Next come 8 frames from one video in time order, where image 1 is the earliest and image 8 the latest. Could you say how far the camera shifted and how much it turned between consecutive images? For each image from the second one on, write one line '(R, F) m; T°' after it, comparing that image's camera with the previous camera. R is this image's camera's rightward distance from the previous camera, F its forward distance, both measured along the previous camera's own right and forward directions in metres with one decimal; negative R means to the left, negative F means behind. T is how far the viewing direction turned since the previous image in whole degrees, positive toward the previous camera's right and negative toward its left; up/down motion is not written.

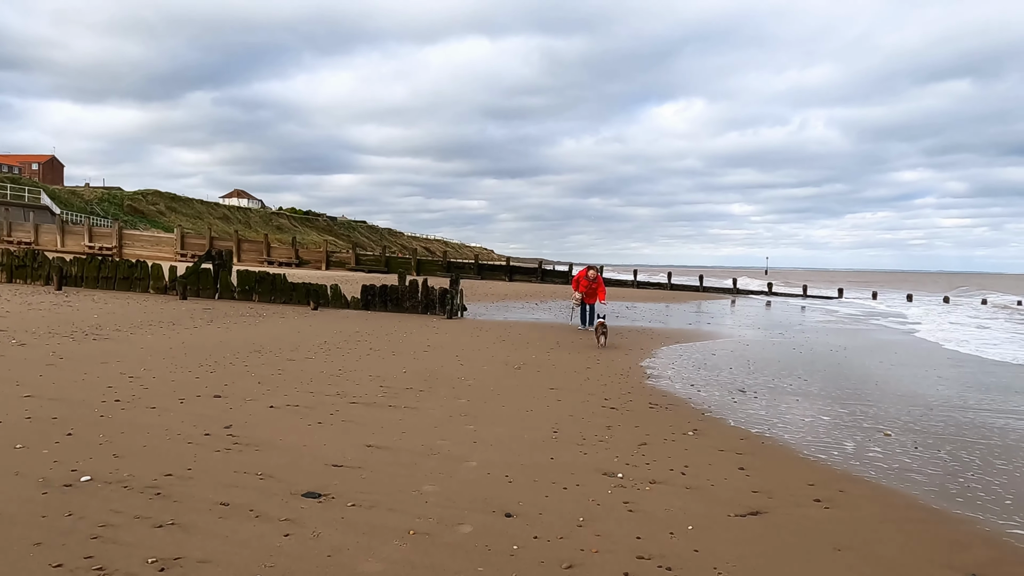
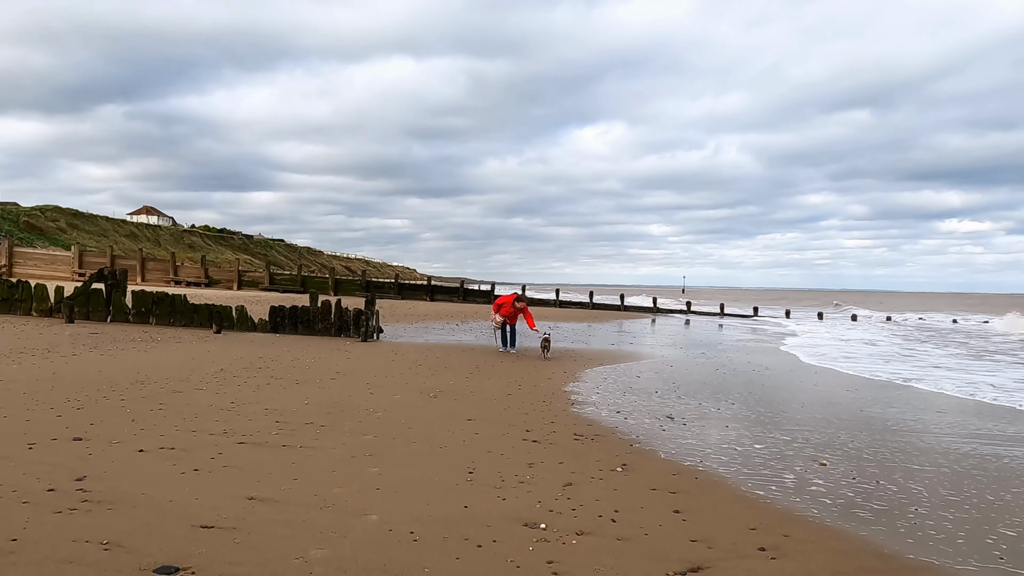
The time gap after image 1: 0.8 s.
(+0.1, +0.7) m; +6°
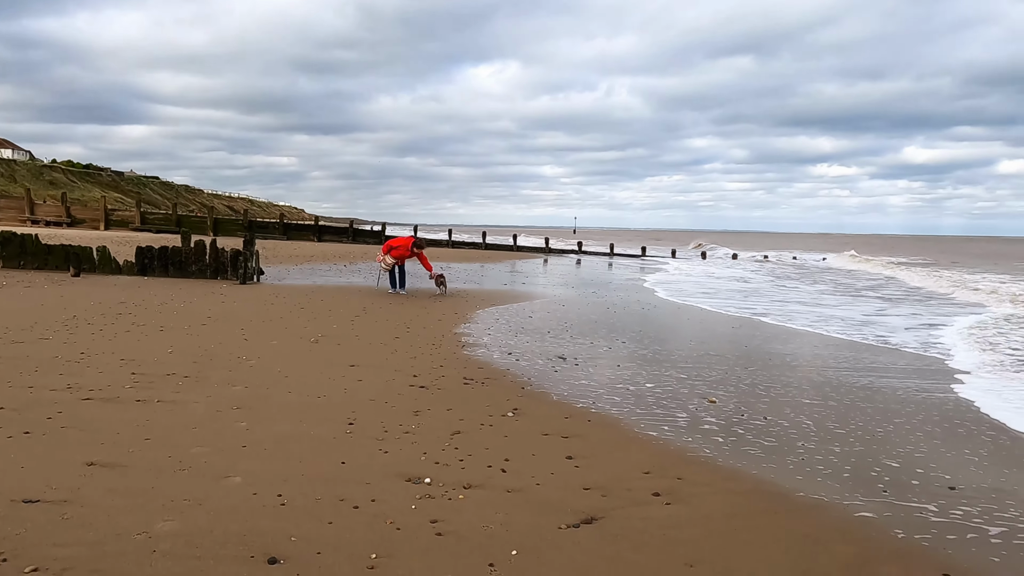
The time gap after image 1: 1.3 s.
(+0.1, +0.5) m; +8°
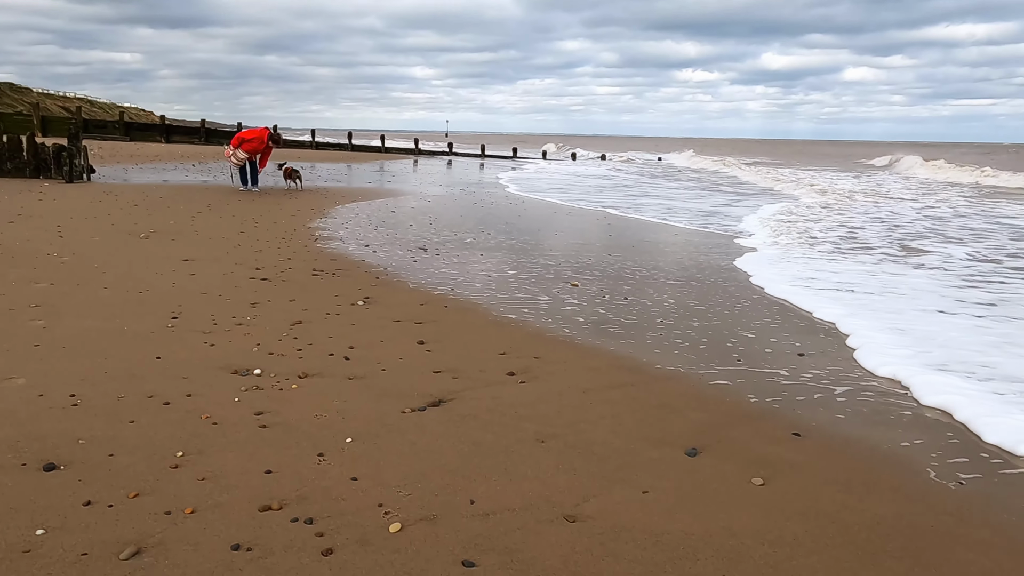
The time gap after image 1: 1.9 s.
(+0.2, +0.4) m; +9°
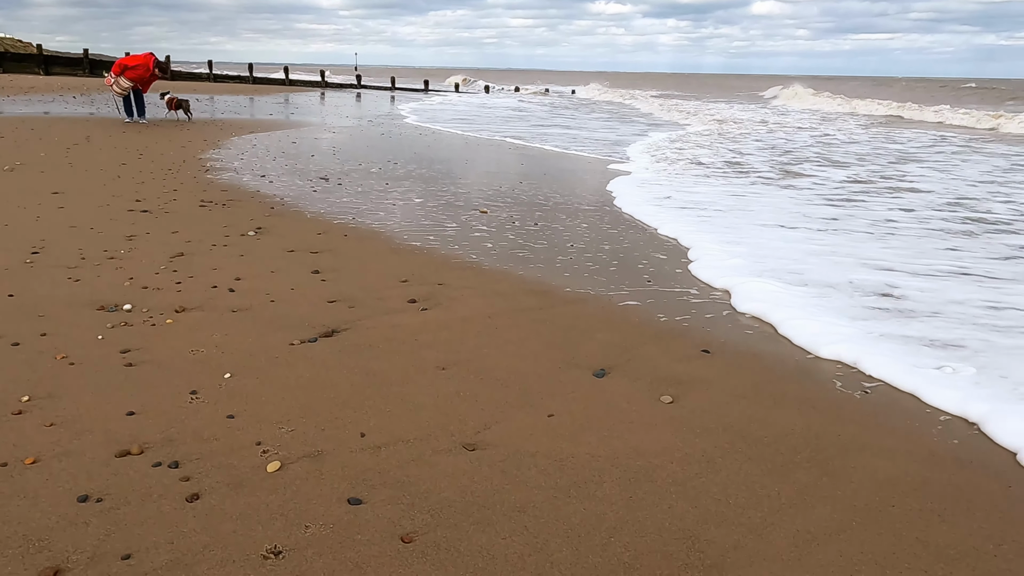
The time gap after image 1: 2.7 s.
(+0.1, +0.2) m; +6°
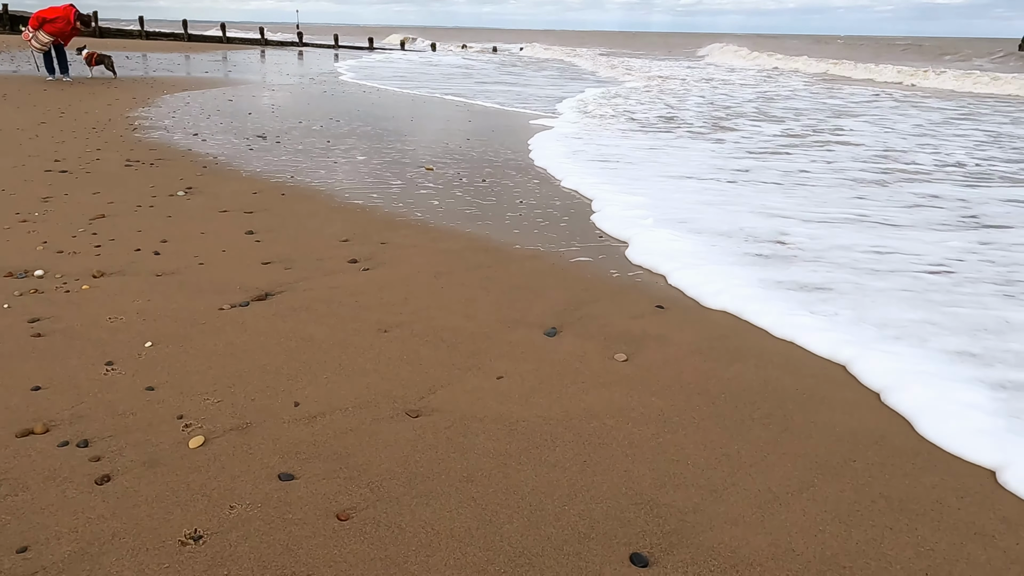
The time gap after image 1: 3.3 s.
(0.0, +0.2) m; +4°
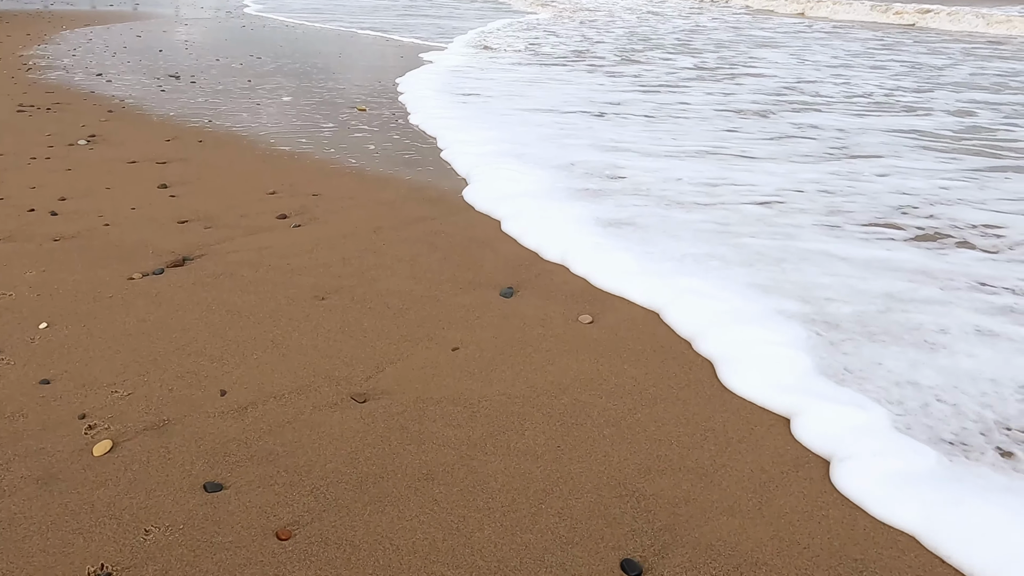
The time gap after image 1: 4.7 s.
(-0.1, +0.3) m; +5°
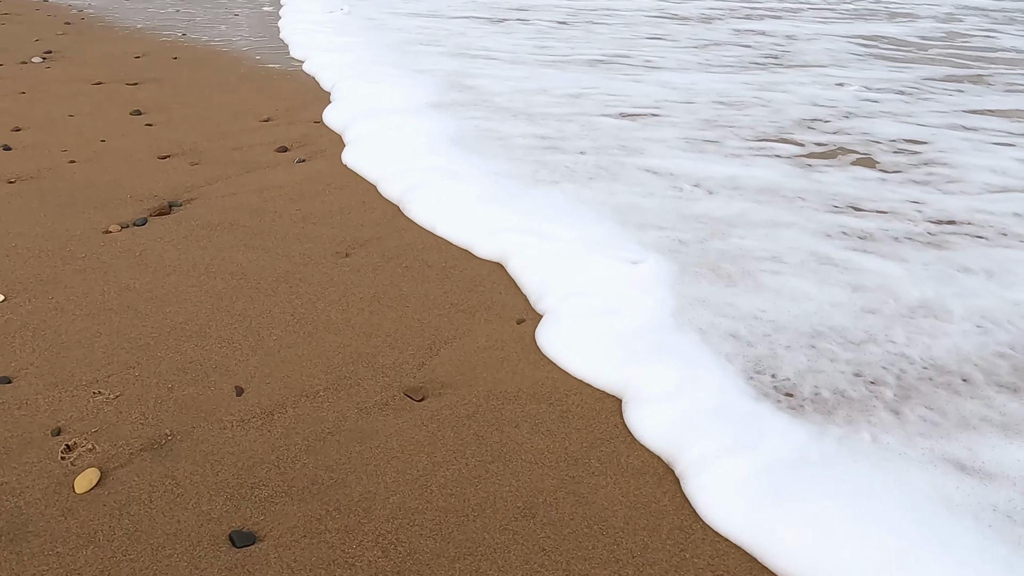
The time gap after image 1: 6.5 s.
(-0.3, +0.5) m; +2°
